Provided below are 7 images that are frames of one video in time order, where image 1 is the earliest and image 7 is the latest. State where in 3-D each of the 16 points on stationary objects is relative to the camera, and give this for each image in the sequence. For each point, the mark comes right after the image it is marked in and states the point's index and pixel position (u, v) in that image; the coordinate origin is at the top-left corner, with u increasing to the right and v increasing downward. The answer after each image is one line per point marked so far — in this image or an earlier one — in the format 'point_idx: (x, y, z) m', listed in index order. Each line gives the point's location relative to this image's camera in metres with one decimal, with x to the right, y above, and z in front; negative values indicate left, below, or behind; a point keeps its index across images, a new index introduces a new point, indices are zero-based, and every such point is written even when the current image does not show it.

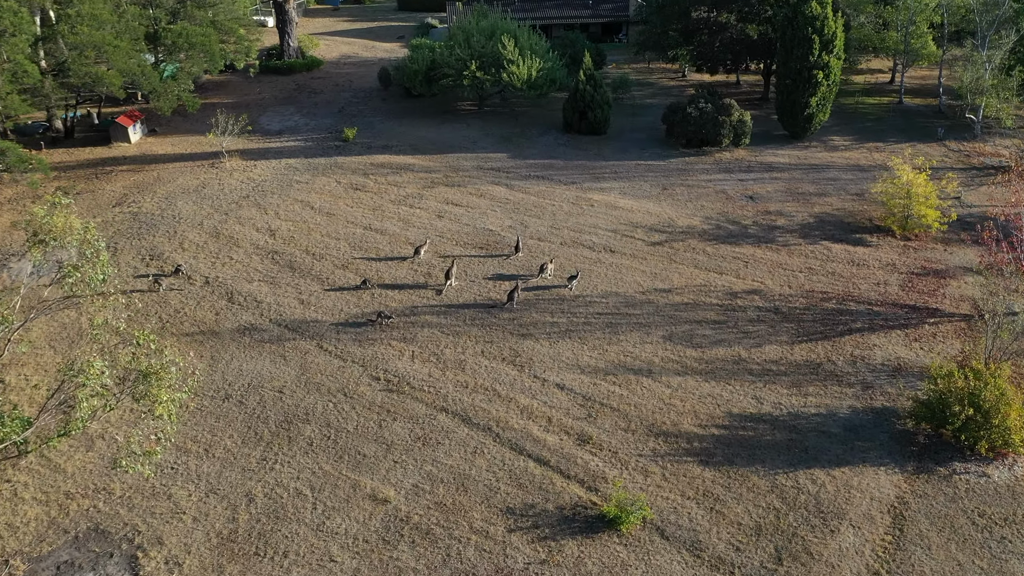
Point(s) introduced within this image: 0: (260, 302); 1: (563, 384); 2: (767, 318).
0: (-5.9, -0.3, +20.0) m
1: (+1.0, -1.9, +16.9) m
2: (+5.9, -0.7, +19.5) m
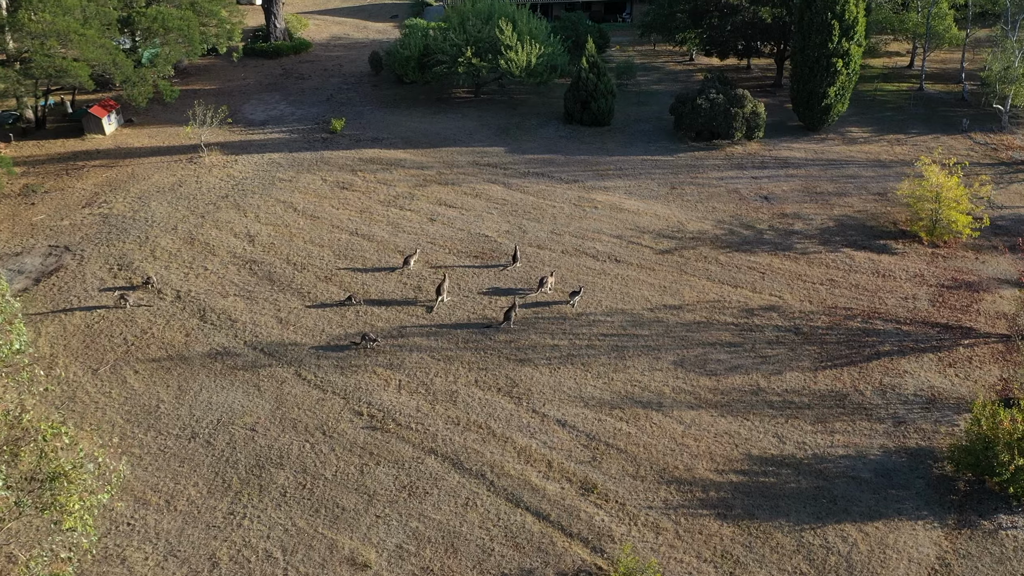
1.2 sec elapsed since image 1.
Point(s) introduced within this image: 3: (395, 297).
0: (-6.0, -0.7, +18.3) m
1: (+1.0, -2.4, +15.3) m
2: (+5.8, -1.1, +17.8) m
3: (-2.6, -0.2, +19.1) m
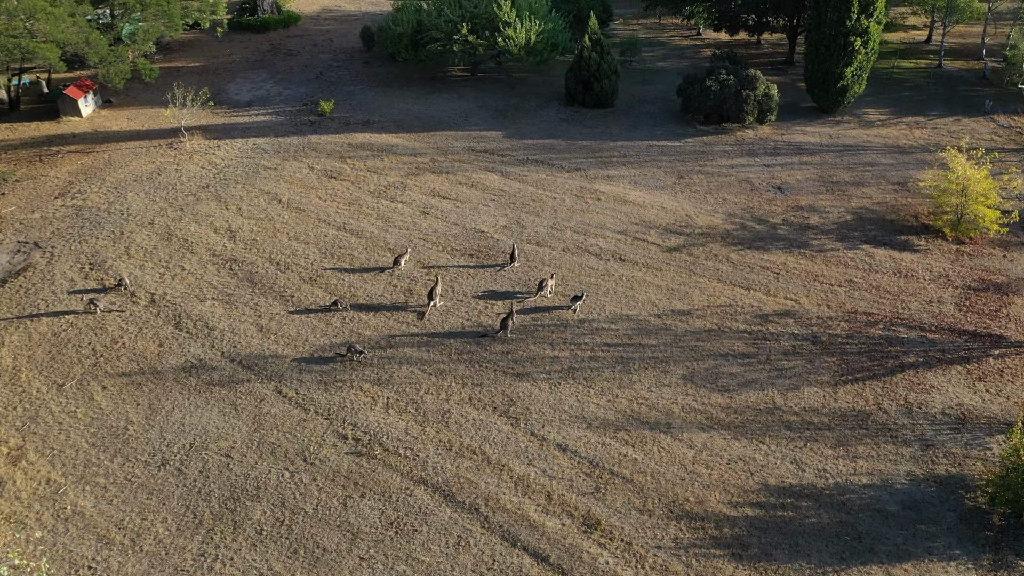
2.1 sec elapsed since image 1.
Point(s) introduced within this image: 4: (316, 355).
0: (-6.1, -0.8, +17.1) m
1: (+0.9, -2.7, +14.2) m
2: (+5.7, -1.2, +16.6) m
3: (-2.7, -0.3, +17.9) m
4: (-3.8, -1.3, +16.3) m
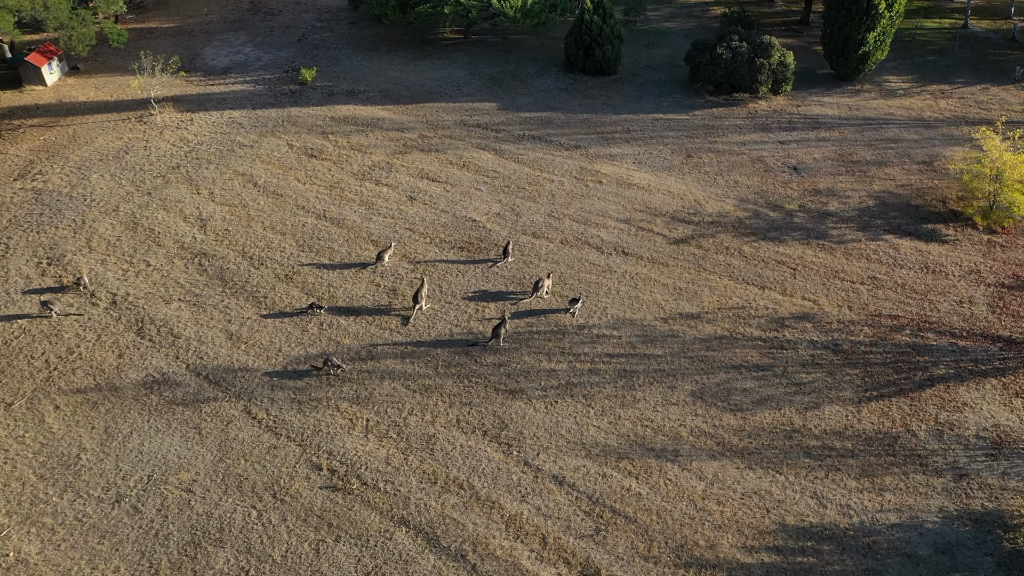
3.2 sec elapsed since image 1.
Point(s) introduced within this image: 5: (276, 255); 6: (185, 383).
0: (-6.2, -0.9, +15.7) m
1: (+0.8, -2.9, +12.8) m
2: (+5.6, -1.3, +15.2) m
3: (-2.8, -0.3, +16.4) m
4: (-3.9, -1.4, +14.9) m
5: (-5.0, +0.7, +17.9) m
6: (-5.7, -1.6, +14.6) m
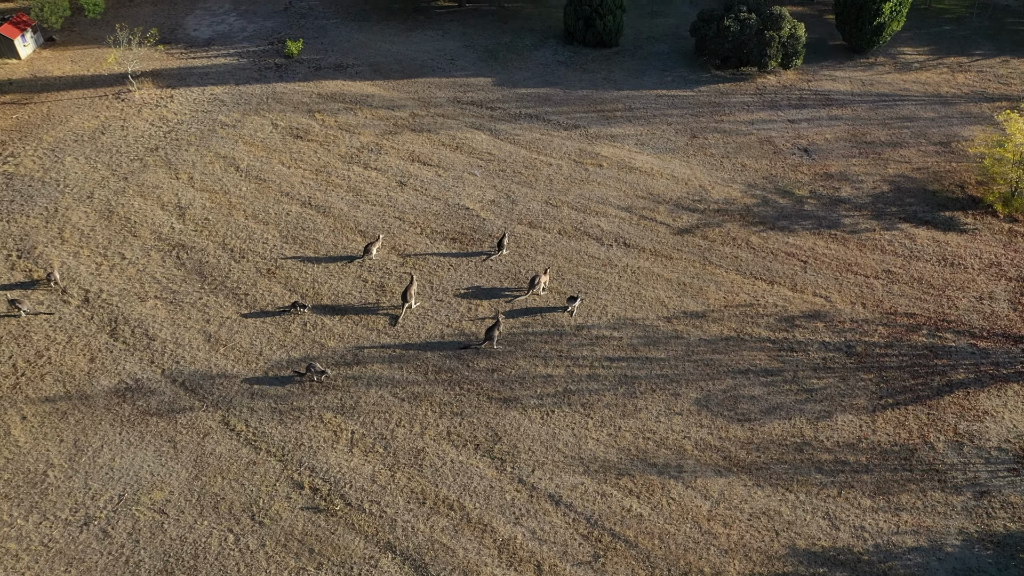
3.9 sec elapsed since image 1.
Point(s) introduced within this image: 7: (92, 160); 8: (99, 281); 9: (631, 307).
0: (-6.3, -0.9, +14.8) m
1: (+0.7, -3.0, +12.1) m
2: (+5.5, -1.3, +14.4) m
3: (-2.9, -0.2, +15.5) m
4: (-4.0, -1.4, +14.0) m
5: (-5.1, +0.8, +16.9) m
6: (-5.8, -1.7, +13.8) m
7: (-9.9, +3.0, +19.9) m
8: (-7.9, +0.1, +16.2) m
9: (+2.2, -0.3, +15.4) m
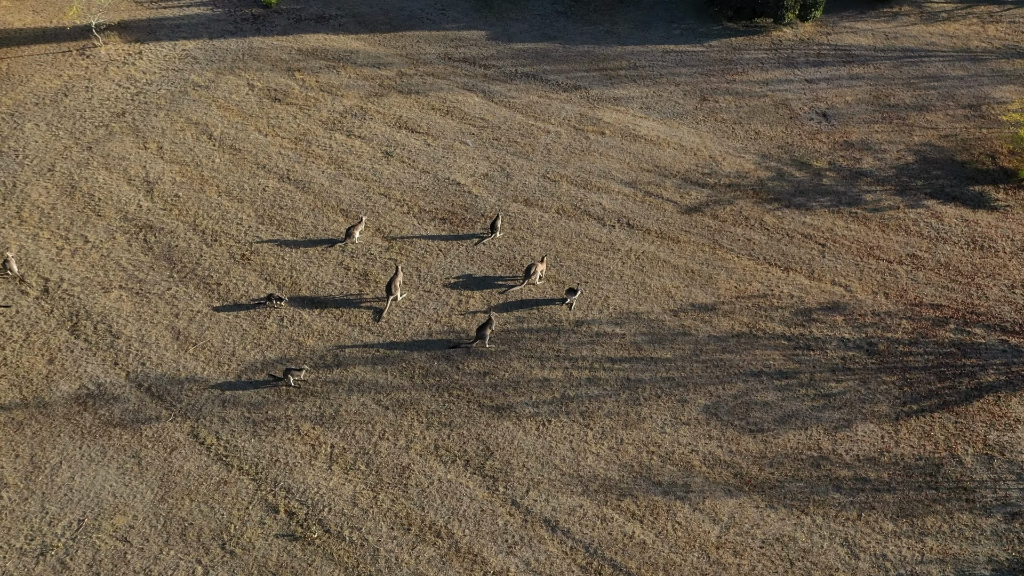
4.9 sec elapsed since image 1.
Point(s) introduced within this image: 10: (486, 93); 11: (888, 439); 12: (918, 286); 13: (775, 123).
0: (-6.4, -0.8, +13.7) m
1: (+0.6, -3.1, +11.1) m
2: (+5.4, -1.2, +13.3) m
3: (-3.0, -0.1, +14.3) m
4: (-4.1, -1.4, +13.0) m
5: (-5.2, +1.1, +15.7) m
6: (-5.9, -1.6, +12.7) m
7: (-10.0, +3.5, +18.4) m
8: (-8.0, +0.4, +15.0) m
9: (+2.1, -0.2, +14.2) m
10: (-0.6, +4.4, +19.2) m
11: (+5.5, -2.2, +12.3) m
12: (+7.0, 0.0, +14.6) m
13: (+5.6, +3.6, +18.2) m
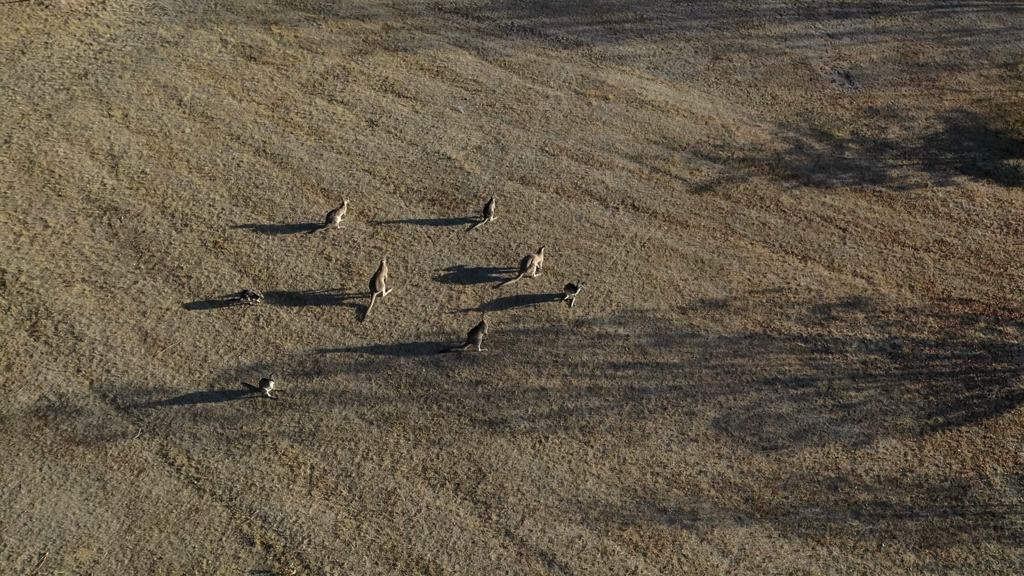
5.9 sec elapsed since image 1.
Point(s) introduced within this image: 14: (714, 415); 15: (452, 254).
0: (-6.5, -0.8, +12.6) m
1: (+0.5, -3.3, +10.4) m
2: (+5.3, -1.2, +12.3) m
3: (-3.1, 0.0, +13.2) m
4: (-4.2, -1.4, +12.0) m
5: (-5.3, +1.3, +14.5) m
6: (-5.9, -1.7, +11.8) m
7: (-10.1, +4.0, +17.0) m
8: (-8.1, +0.5, +13.8) m
9: (+2.0, -0.1, +13.1) m
10: (-0.7, +5.0, +17.6) m
11: (+5.4, -2.3, +11.4) m
12: (+7.0, +0.2, +13.5) m
13: (+5.6, +4.0, +16.7) m
14: (+2.8, -1.7, +11.7) m
15: (-1.0, +0.6, +13.7) m
